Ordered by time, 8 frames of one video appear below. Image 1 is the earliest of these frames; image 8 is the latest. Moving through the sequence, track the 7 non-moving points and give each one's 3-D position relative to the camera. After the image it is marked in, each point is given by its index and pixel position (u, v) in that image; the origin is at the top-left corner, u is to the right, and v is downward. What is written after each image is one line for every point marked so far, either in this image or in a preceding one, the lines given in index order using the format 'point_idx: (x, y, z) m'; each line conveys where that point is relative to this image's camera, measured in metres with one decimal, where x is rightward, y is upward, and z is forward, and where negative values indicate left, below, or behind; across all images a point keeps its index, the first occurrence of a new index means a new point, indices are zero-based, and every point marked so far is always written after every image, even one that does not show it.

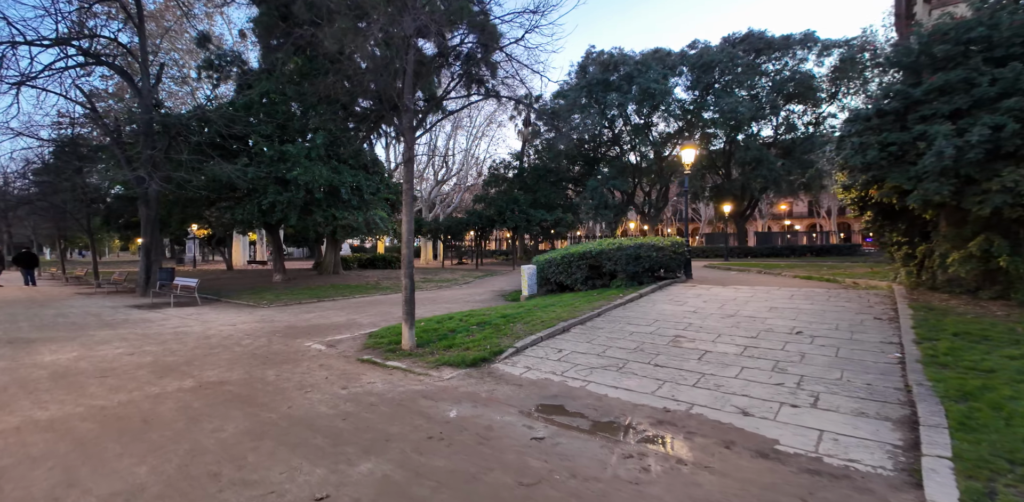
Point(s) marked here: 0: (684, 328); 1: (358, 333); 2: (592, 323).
0: (+2.5, -1.1, +6.4) m
1: (-2.6, -1.4, +7.6) m
2: (+1.3, -1.1, +7.0) m
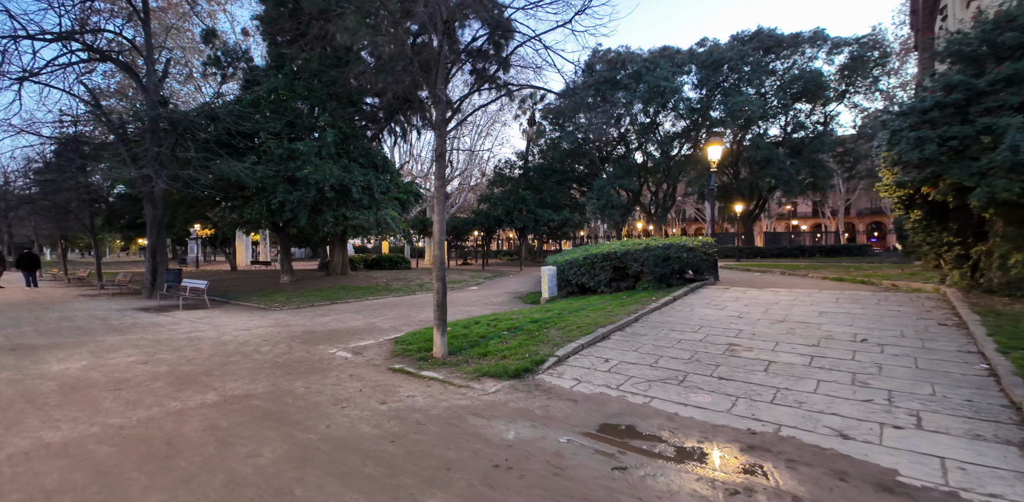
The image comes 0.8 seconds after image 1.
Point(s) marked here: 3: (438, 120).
0: (+3.0, -1.1, +6.0) m
1: (-2.0, -1.4, +7.2) m
2: (+1.8, -1.2, +6.6) m
3: (-1.0, +1.8, +5.9) m
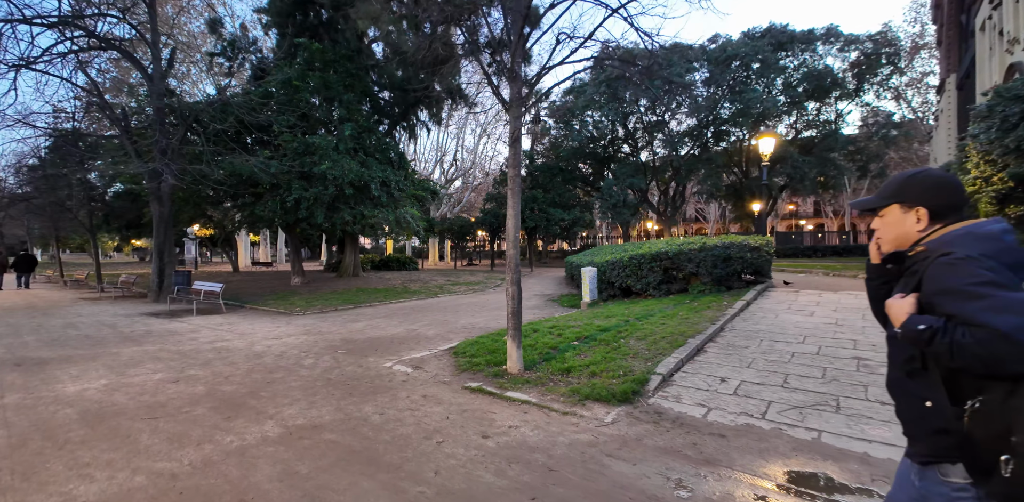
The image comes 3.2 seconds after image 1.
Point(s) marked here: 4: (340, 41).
0: (+4.0, -1.1, +5.3) m
1: (-1.0, -1.4, +6.4) m
2: (+2.8, -1.2, +5.8) m
3: (0.0, +1.8, +5.2) m
4: (-6.3, +7.7, +16.5) m
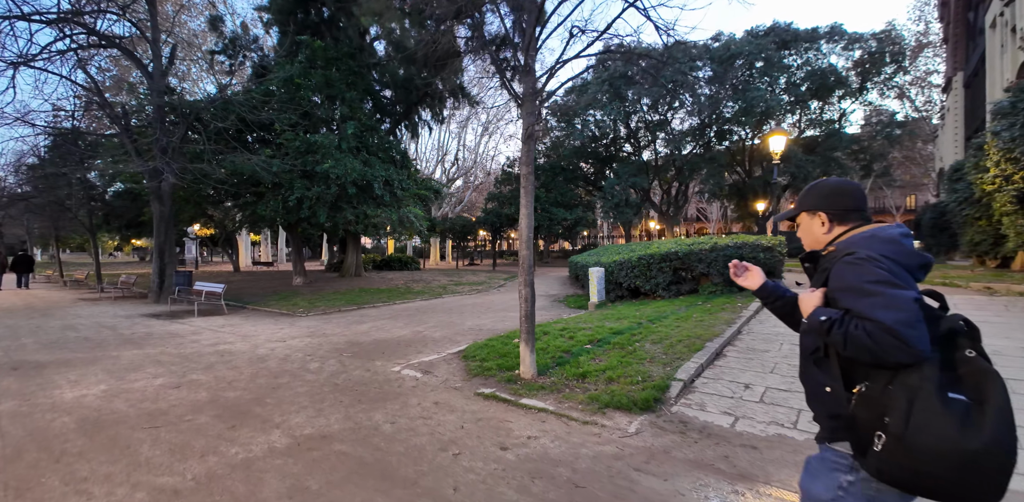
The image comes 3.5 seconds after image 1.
0: (+4.2, -1.1, +5.1) m
1: (-0.9, -1.4, +6.2) m
2: (+2.9, -1.2, +5.6) m
3: (+0.2, +1.8, +5.0) m
4: (-6.2, +7.7, +16.3) m
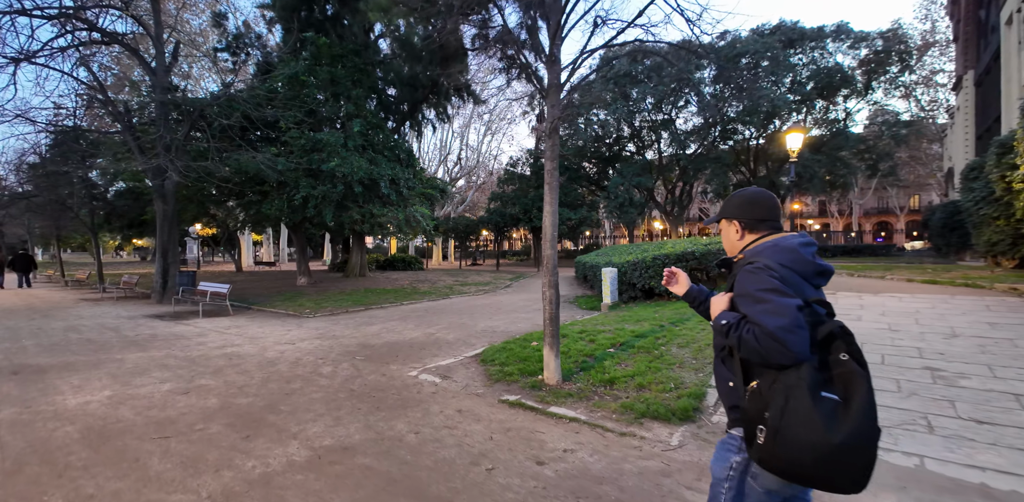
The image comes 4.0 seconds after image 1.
0: (+4.4, -1.1, +4.9) m
1: (-0.6, -1.4, +6.0) m
2: (+3.2, -1.2, +5.4) m
3: (+0.4, +1.8, +4.7) m
4: (-5.9, +7.7, +16.1) m
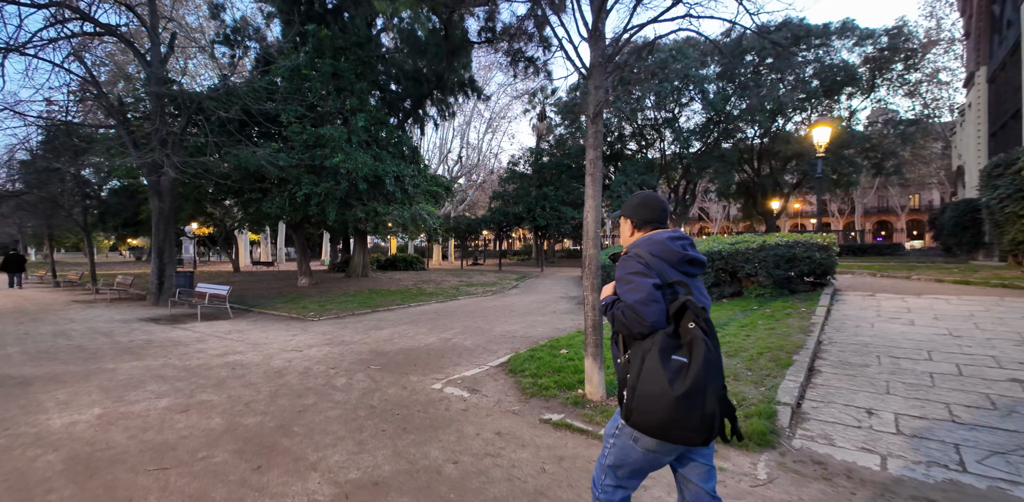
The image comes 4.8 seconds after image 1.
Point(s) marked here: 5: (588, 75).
0: (+4.8, -1.1, +4.4) m
1: (-0.3, -1.4, +5.5) m
2: (+3.5, -1.2, +5.0) m
3: (+0.8, +1.8, +4.3) m
4: (-5.6, +7.7, +15.6) m
5: (+0.7, +1.7, +4.3) m
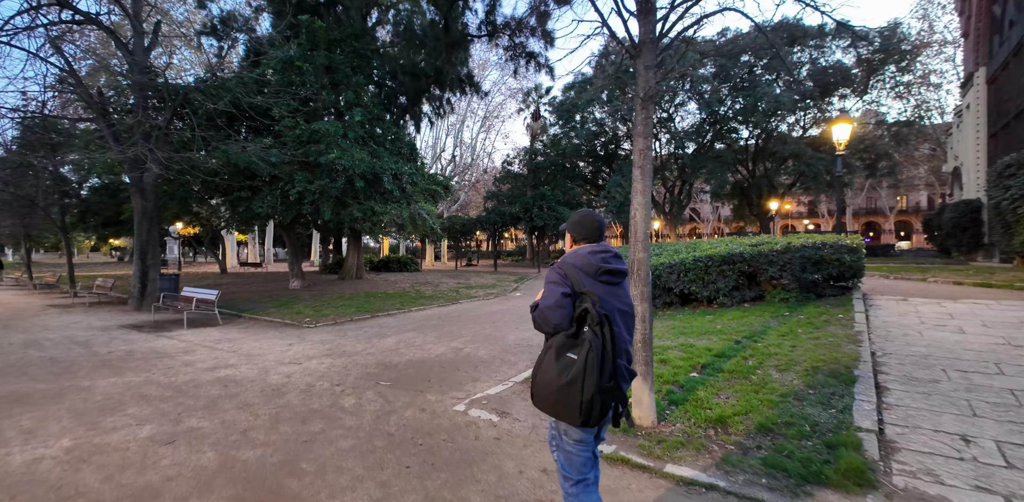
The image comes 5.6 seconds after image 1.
0: (+5.1, -1.2, +4.0) m
1: (0.0, -1.4, +5.0) m
2: (+3.8, -1.2, +4.5) m
3: (+1.1, +1.7, +3.8) m
4: (-5.6, +7.7, +14.9) m
5: (+1.0, +1.6, +3.8) m
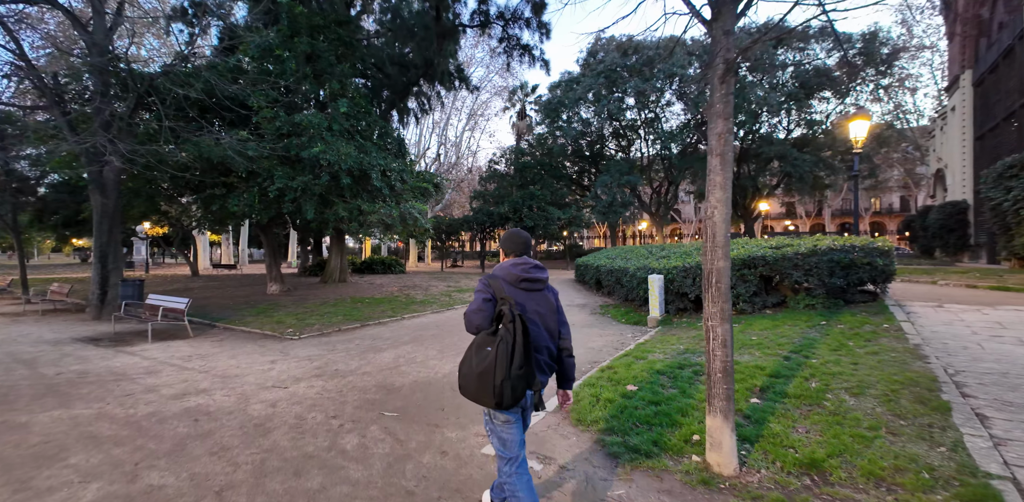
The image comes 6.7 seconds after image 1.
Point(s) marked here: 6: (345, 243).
0: (+5.4, -1.2, +3.5) m
1: (+0.3, -1.5, +4.2) m
2: (+4.1, -1.3, +4.0) m
3: (+1.4, +1.7, +3.1) m
4: (-5.7, +7.6, +13.9) m
5: (+1.4, +1.6, +3.1) m
6: (-6.6, +0.3, +17.7) m
